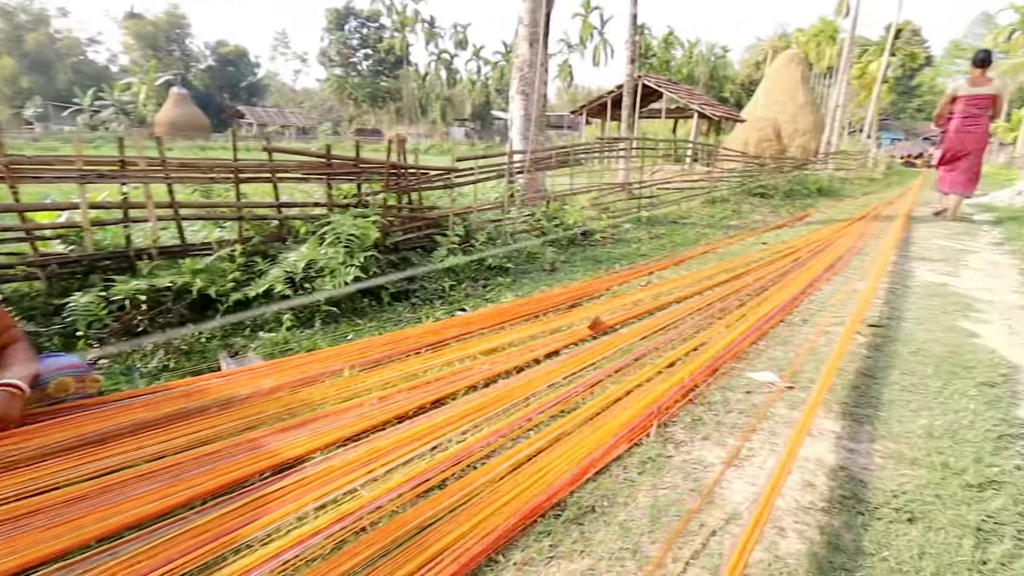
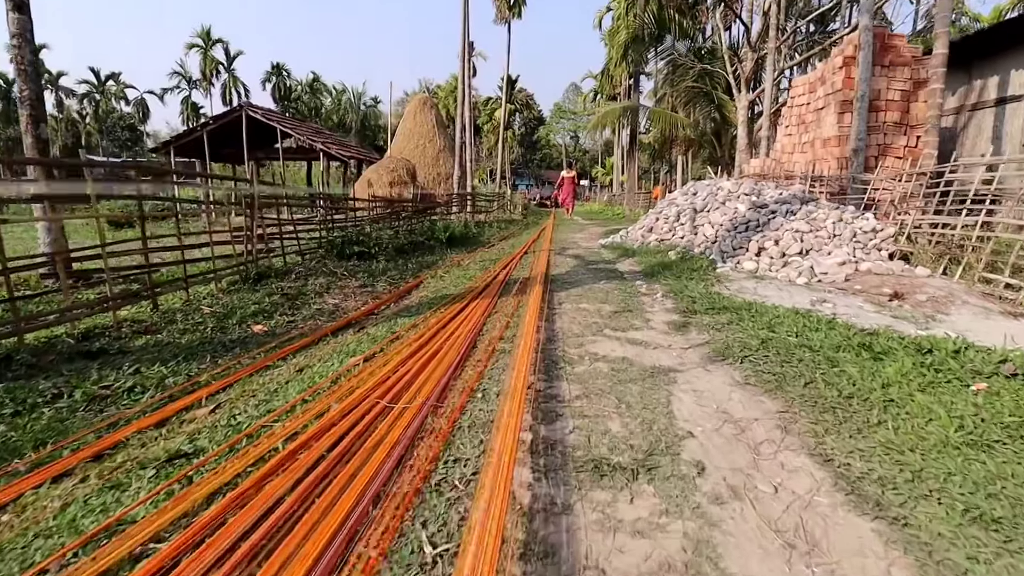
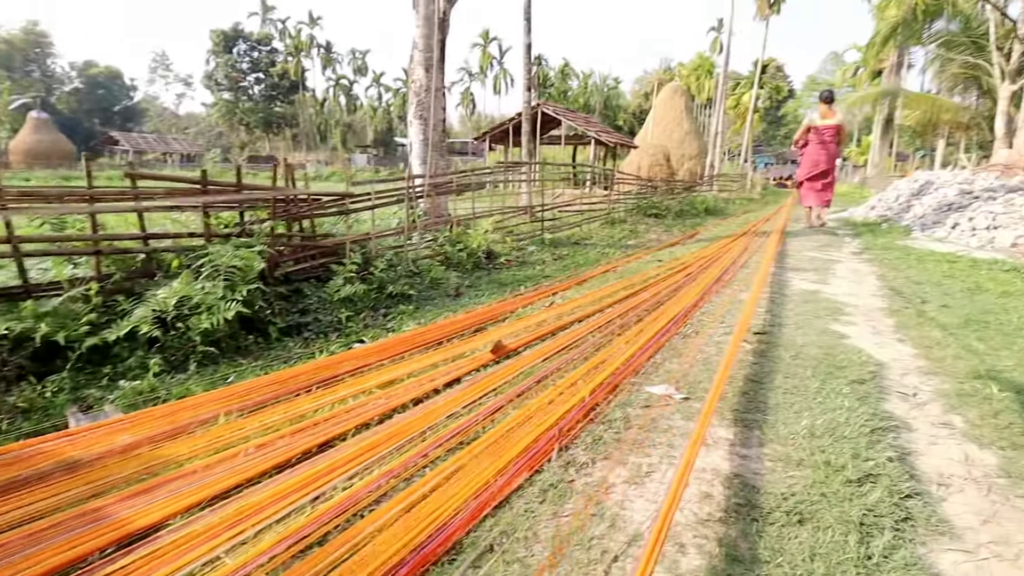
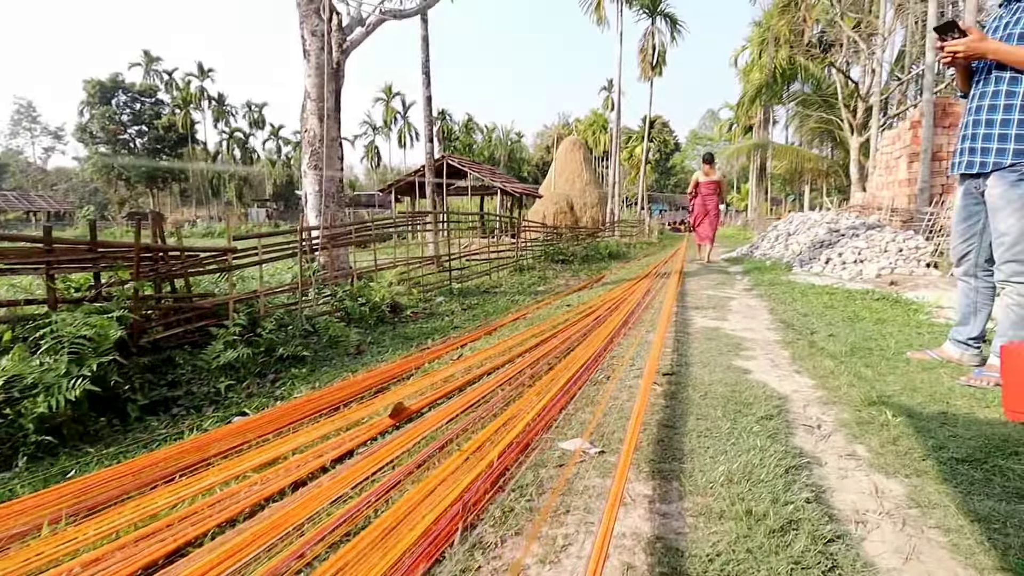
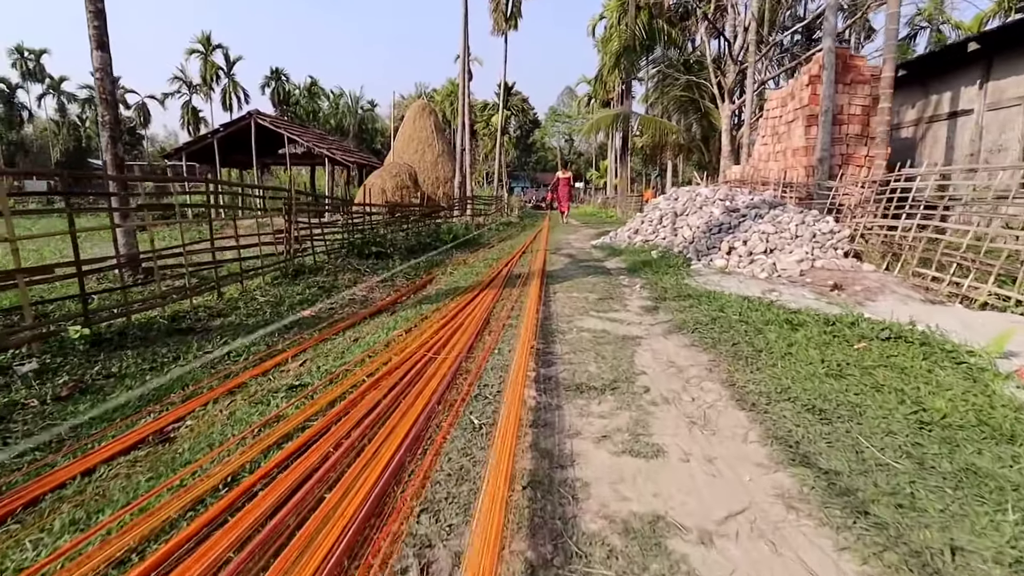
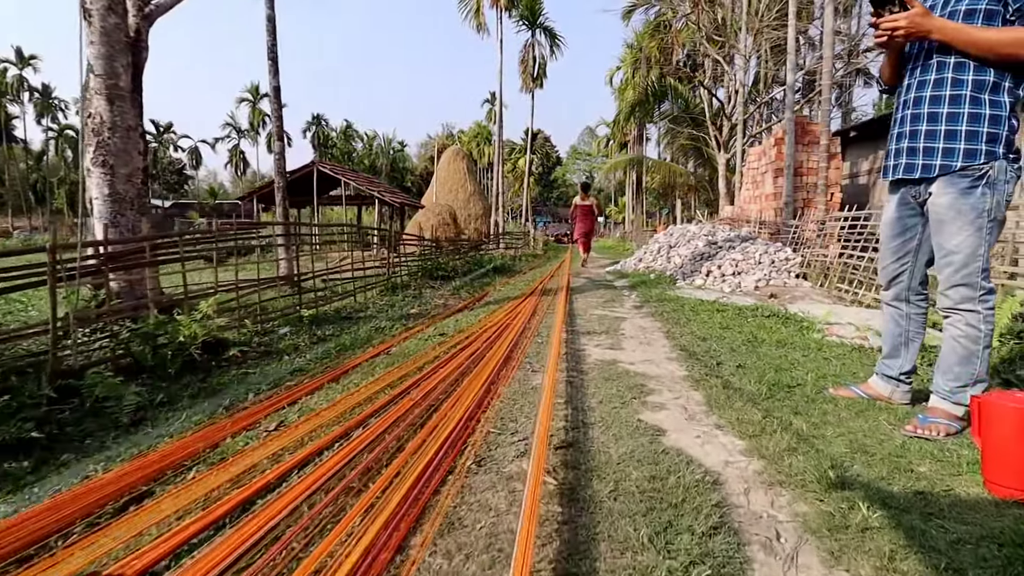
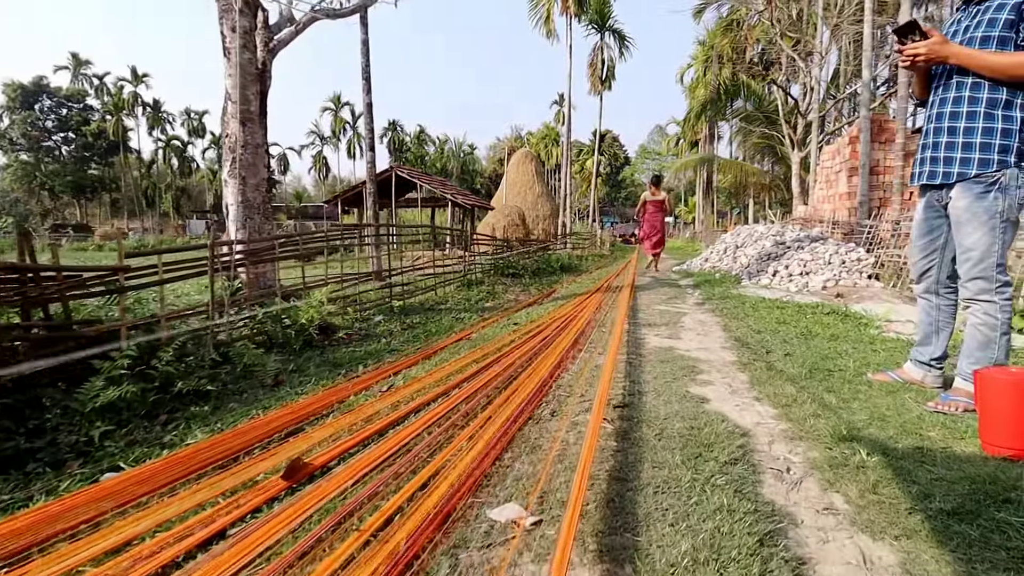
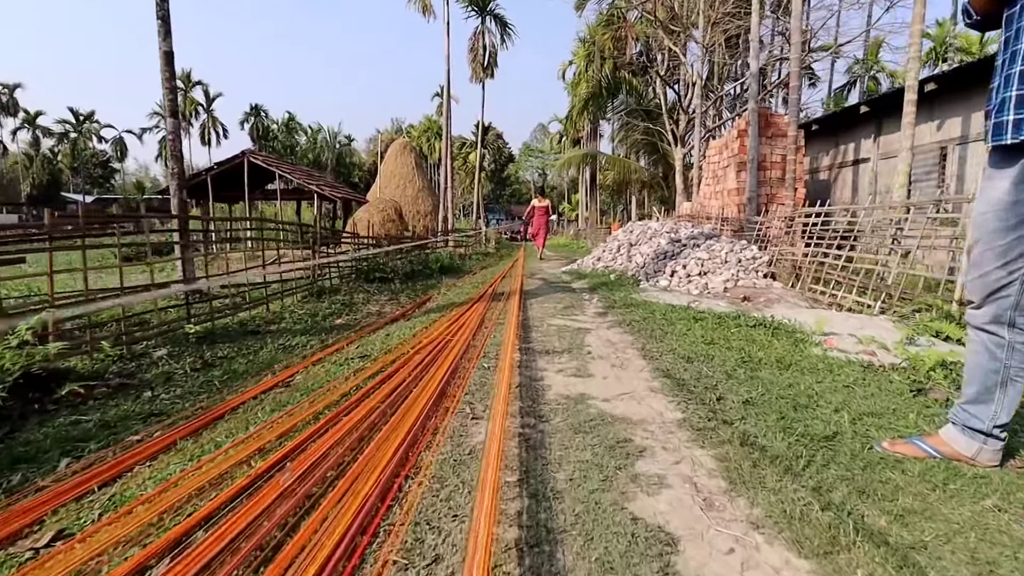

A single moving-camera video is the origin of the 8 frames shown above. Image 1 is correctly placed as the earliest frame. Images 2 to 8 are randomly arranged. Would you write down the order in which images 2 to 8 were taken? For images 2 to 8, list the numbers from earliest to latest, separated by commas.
3, 4, 7, 6, 8, 5, 2
